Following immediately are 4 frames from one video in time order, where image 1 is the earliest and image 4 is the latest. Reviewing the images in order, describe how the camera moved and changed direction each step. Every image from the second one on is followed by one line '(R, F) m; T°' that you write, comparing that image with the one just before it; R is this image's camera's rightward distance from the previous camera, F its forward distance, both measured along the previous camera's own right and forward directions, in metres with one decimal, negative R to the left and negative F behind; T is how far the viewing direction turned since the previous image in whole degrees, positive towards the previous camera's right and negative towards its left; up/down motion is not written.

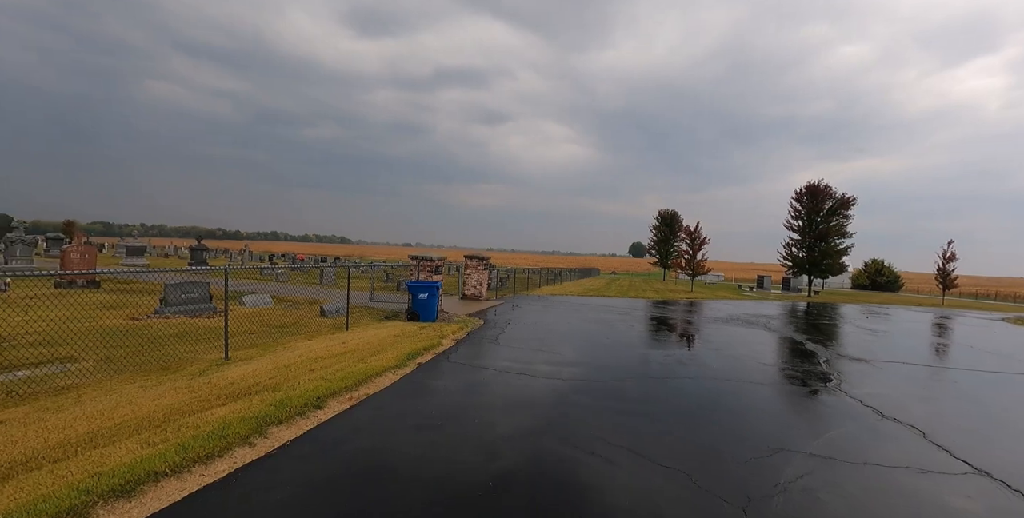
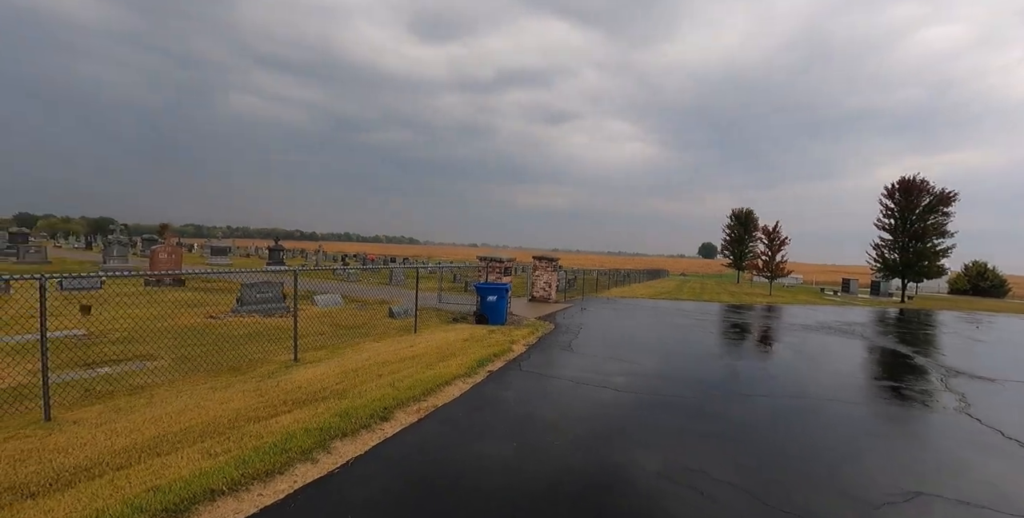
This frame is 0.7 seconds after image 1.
(-0.2, +0.5) m; -7°
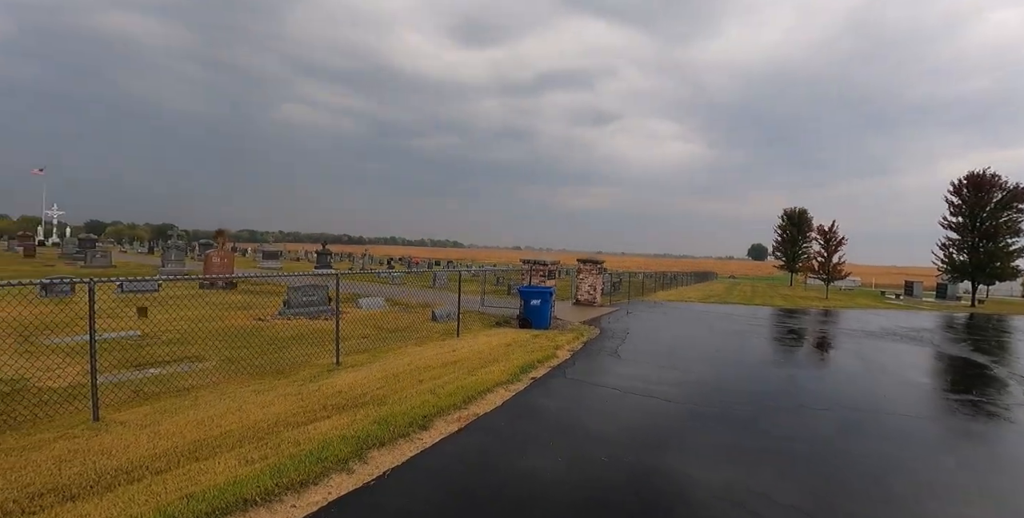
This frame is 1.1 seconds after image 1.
(0.0, +0.2) m; -5°
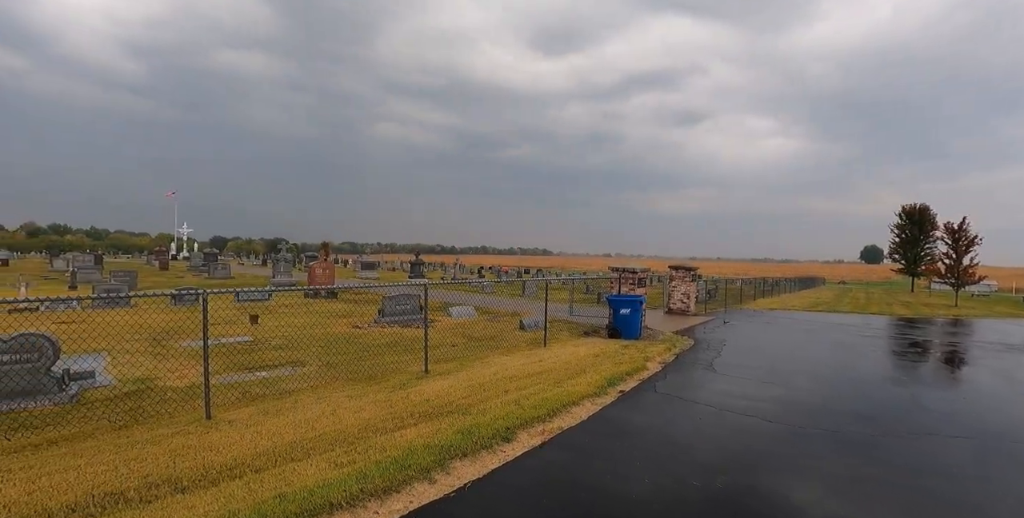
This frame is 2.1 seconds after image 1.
(0.0, +0.2) m; -10°
